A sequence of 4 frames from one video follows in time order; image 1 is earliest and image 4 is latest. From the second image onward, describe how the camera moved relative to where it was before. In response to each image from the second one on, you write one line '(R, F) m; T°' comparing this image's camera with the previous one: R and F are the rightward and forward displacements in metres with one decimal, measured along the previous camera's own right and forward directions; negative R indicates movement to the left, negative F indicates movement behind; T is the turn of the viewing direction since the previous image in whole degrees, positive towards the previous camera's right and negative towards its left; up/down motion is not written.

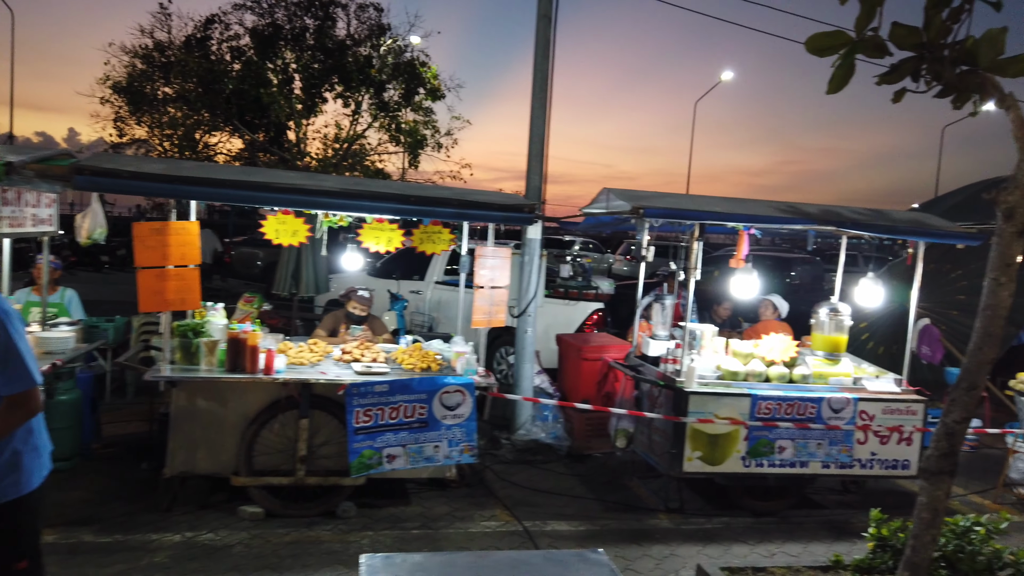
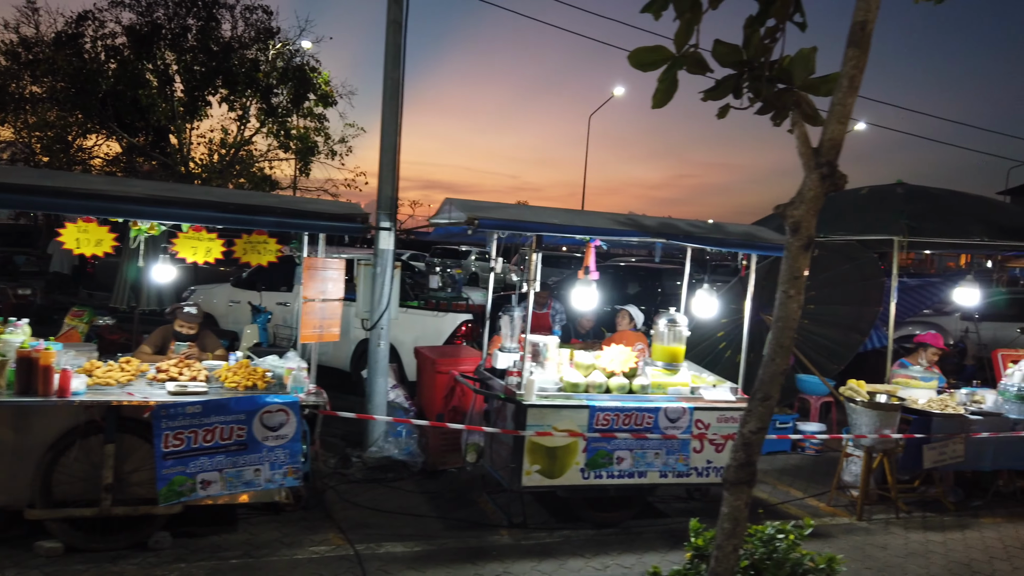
(+0.4, +0.1) m; +7°
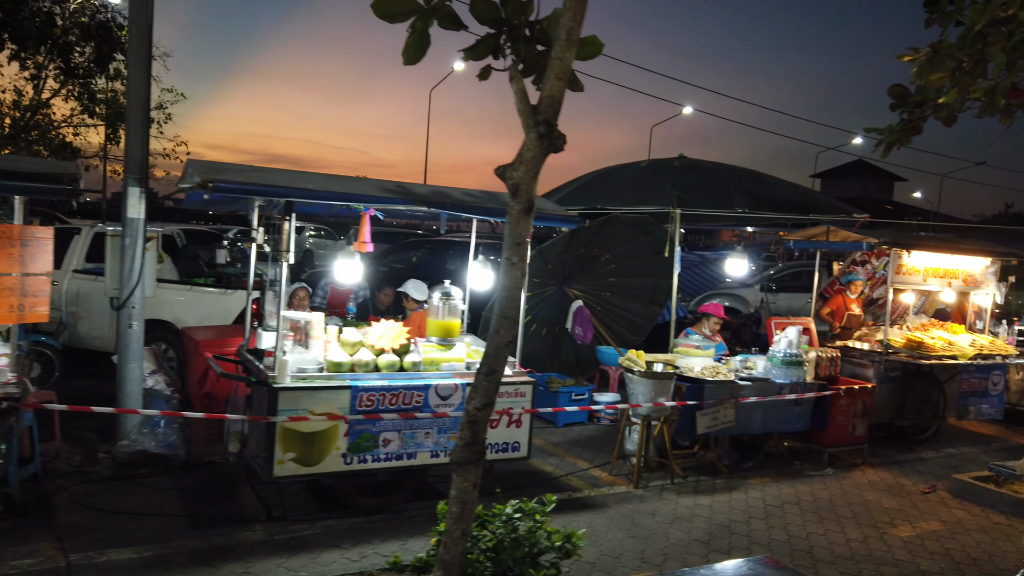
(+0.6, +0.3) m; +11°
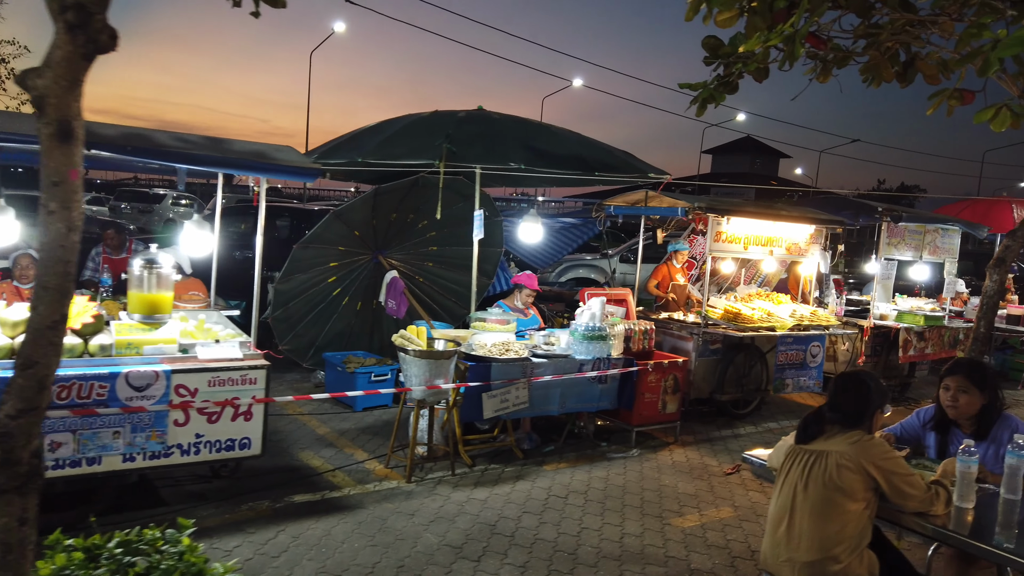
(+1.0, +0.7) m; +7°
